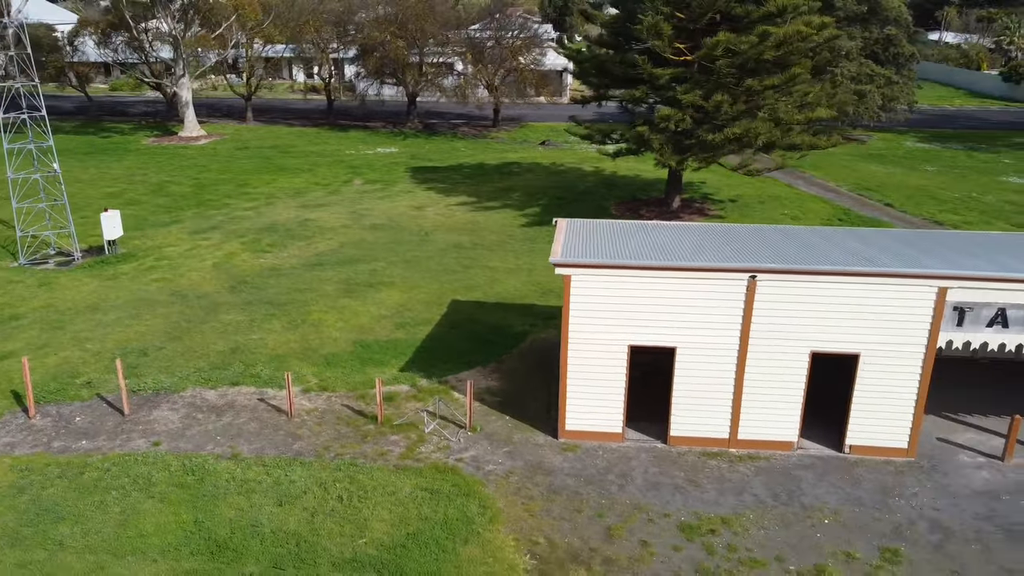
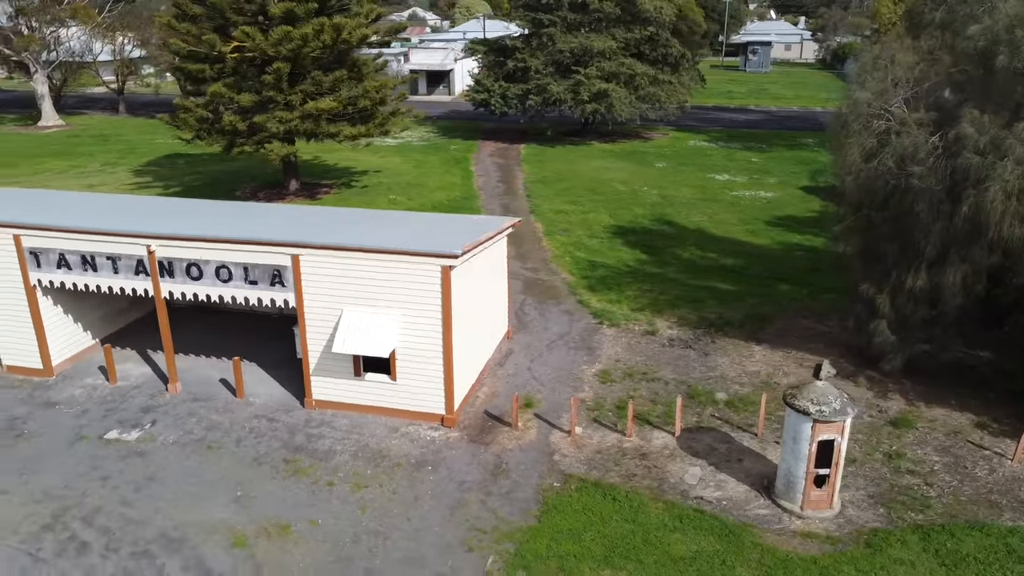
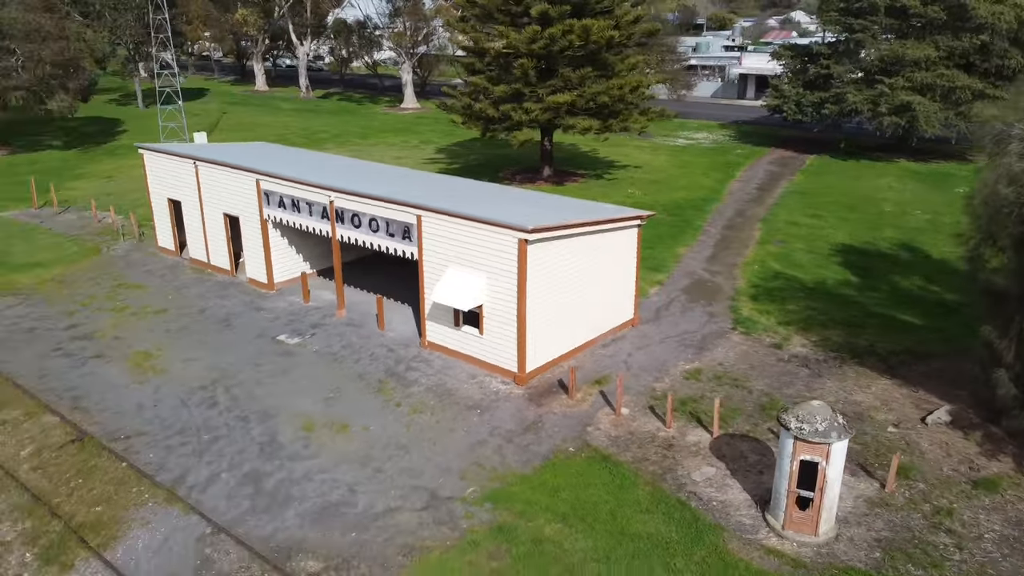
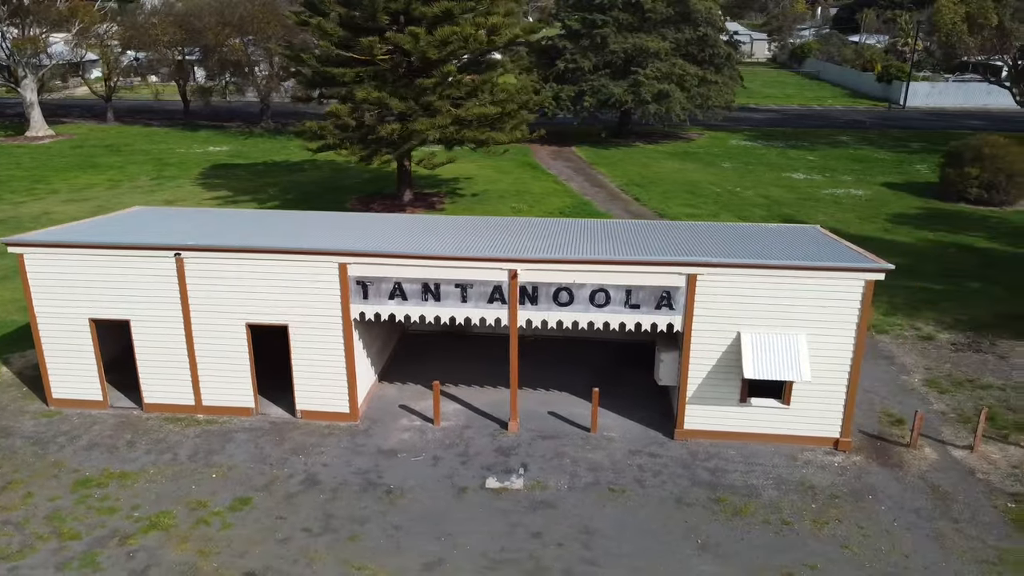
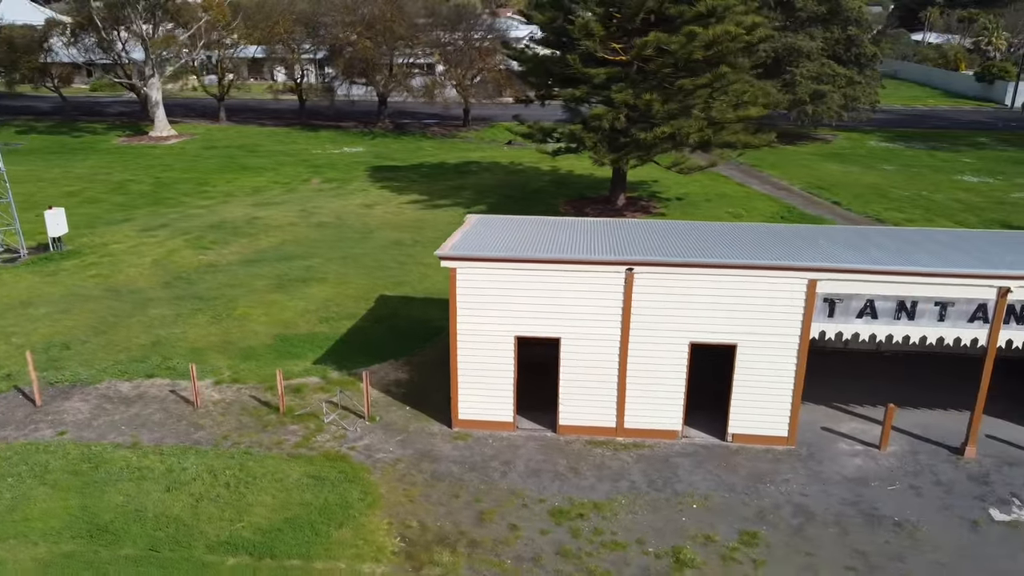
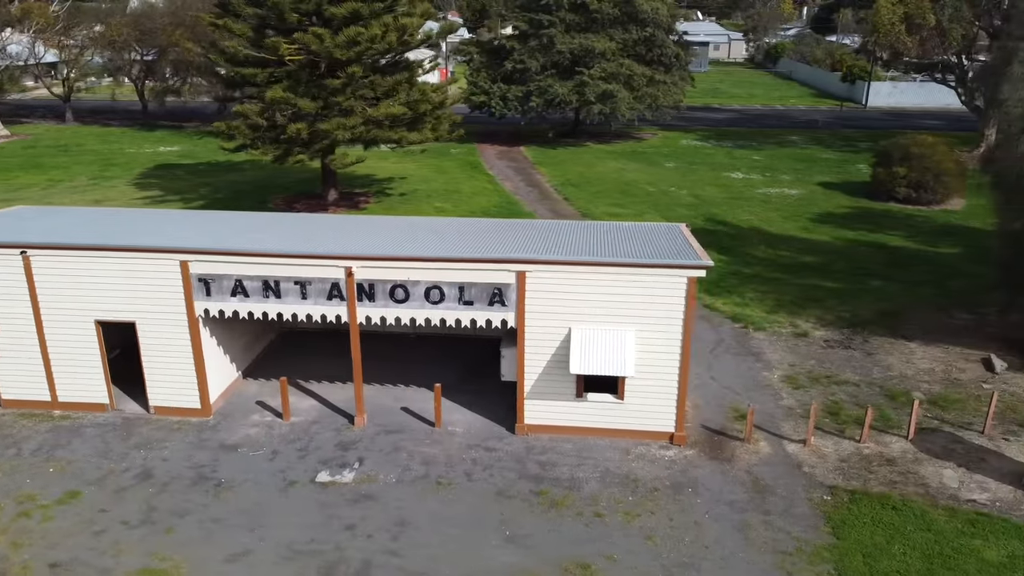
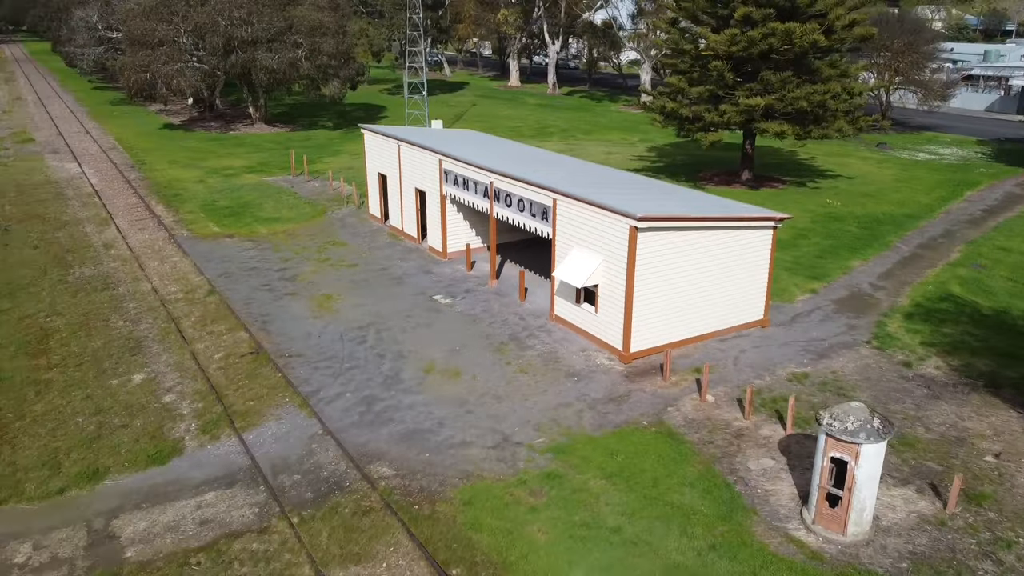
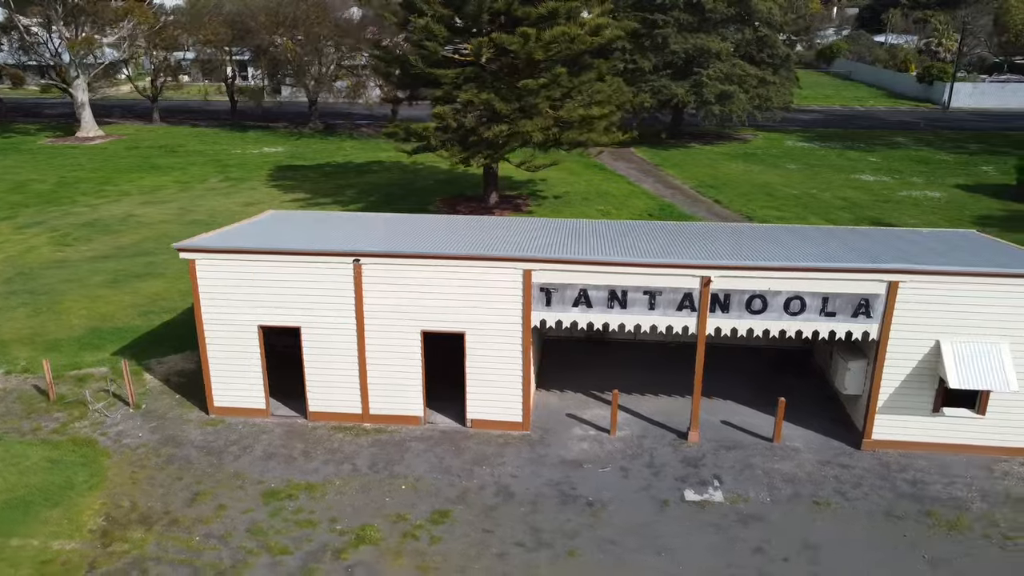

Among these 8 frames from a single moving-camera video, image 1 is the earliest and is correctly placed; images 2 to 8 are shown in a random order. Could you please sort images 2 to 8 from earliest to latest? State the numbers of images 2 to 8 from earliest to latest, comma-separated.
5, 8, 4, 6, 2, 3, 7
